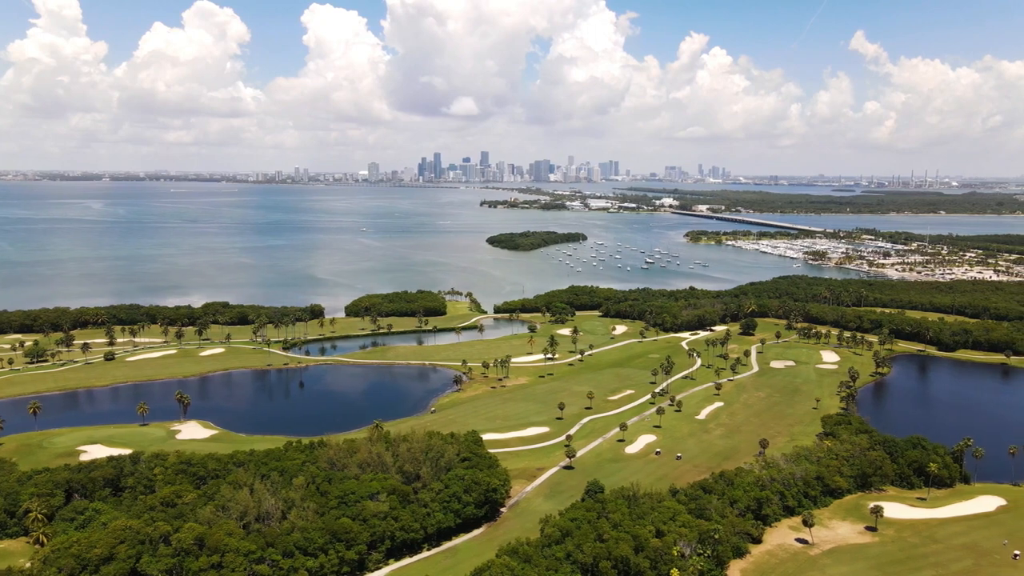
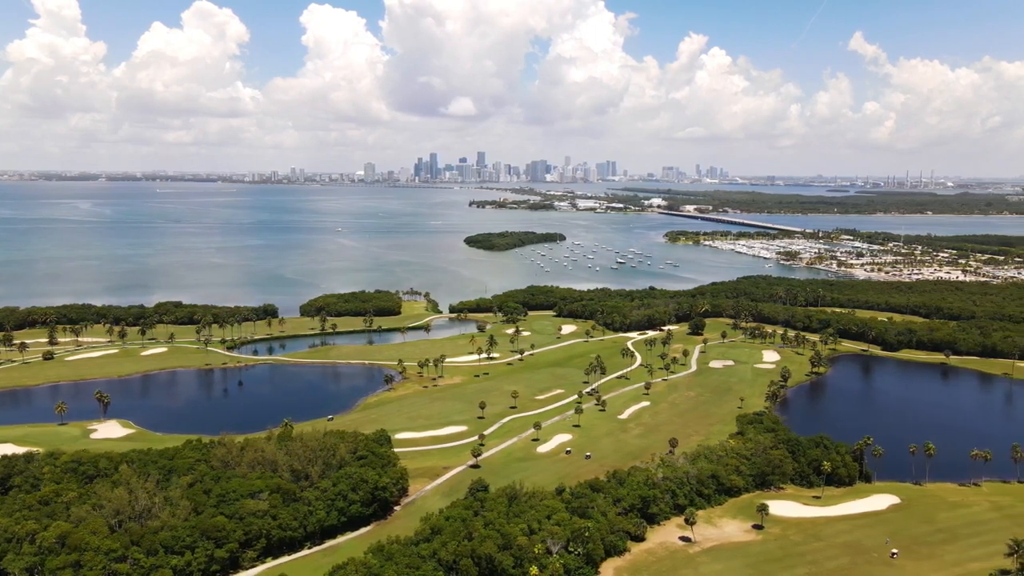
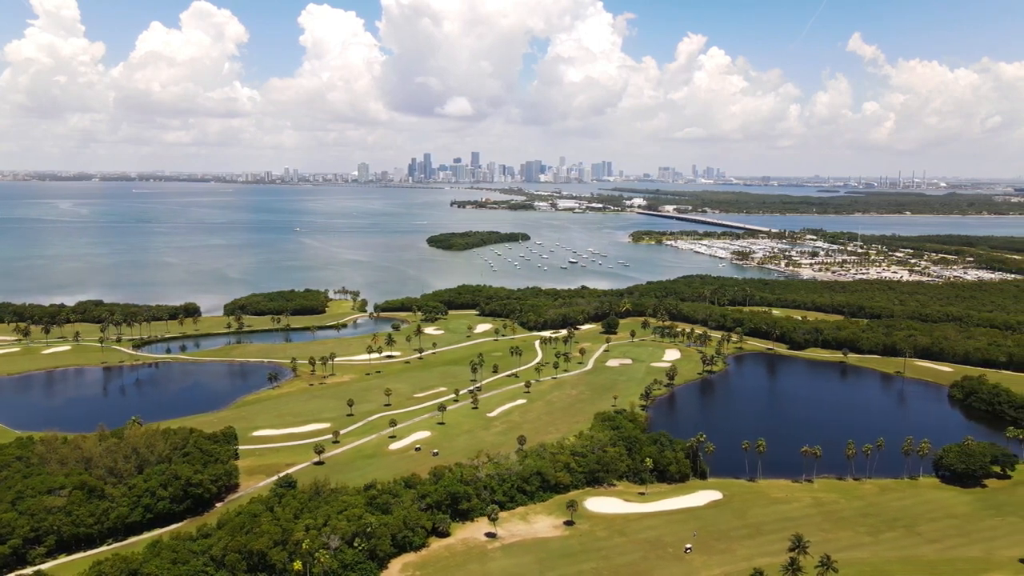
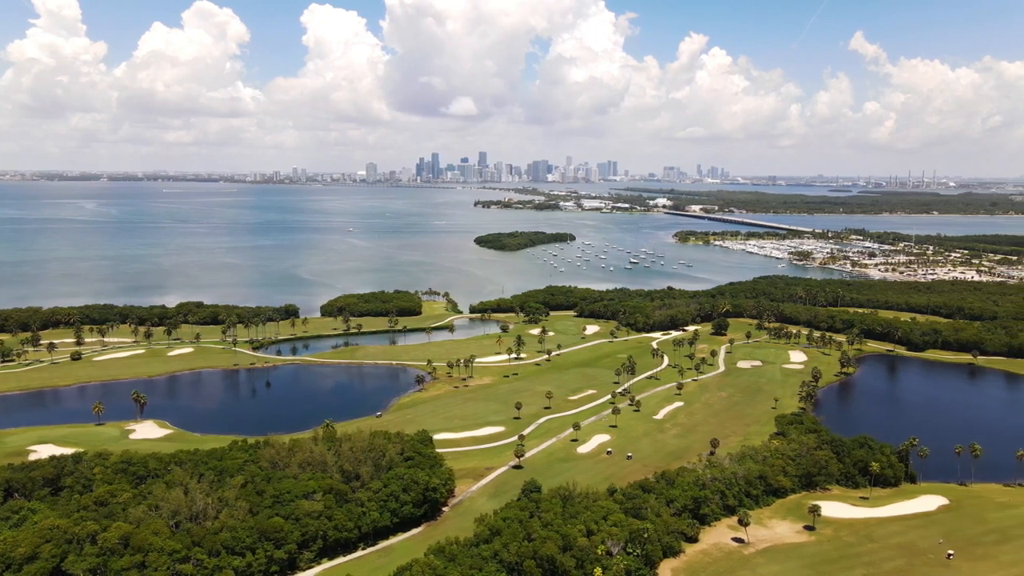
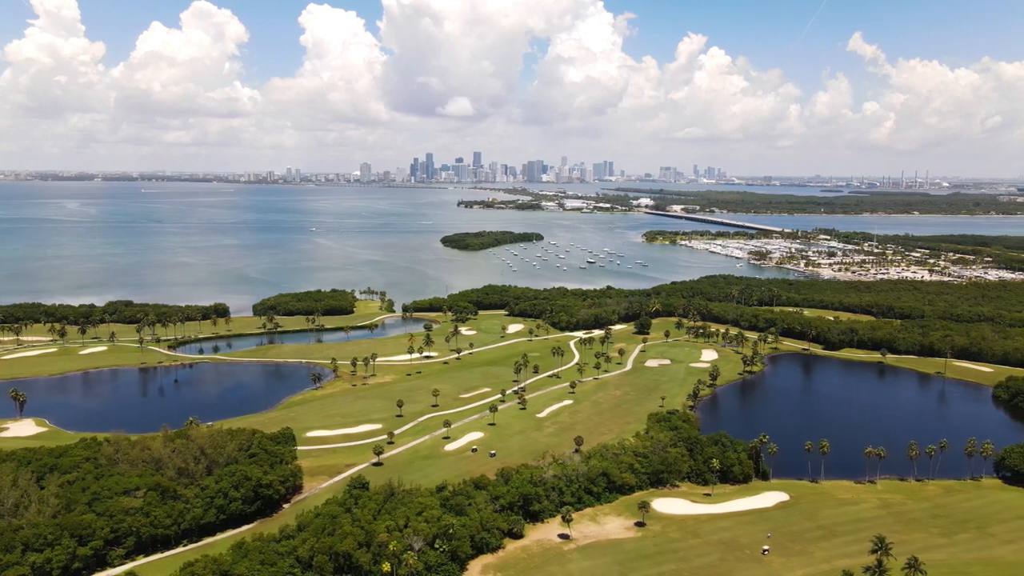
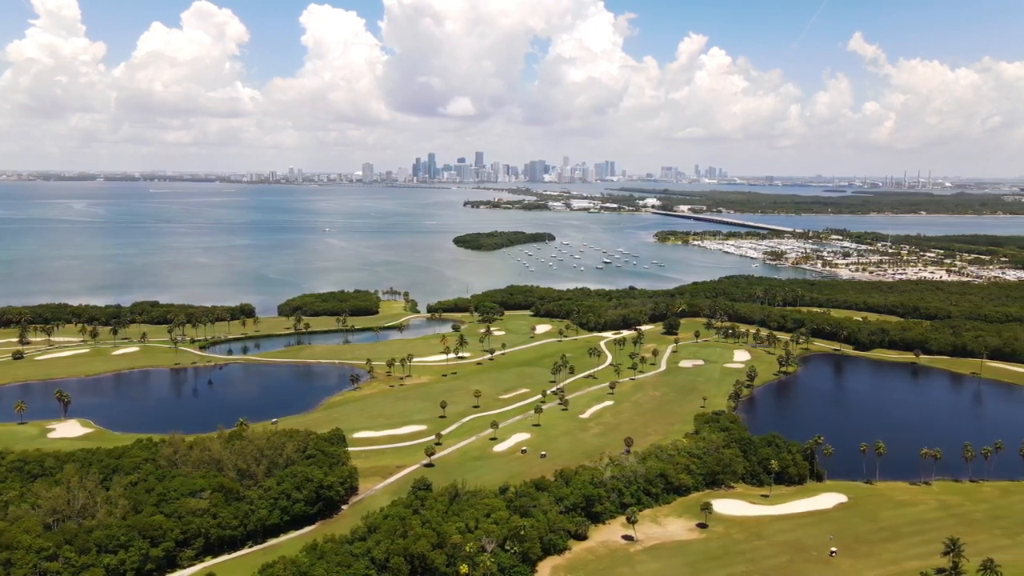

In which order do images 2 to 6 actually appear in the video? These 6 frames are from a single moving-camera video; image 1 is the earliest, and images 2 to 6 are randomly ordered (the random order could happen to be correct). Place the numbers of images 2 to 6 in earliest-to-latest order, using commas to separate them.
4, 2, 6, 5, 3
